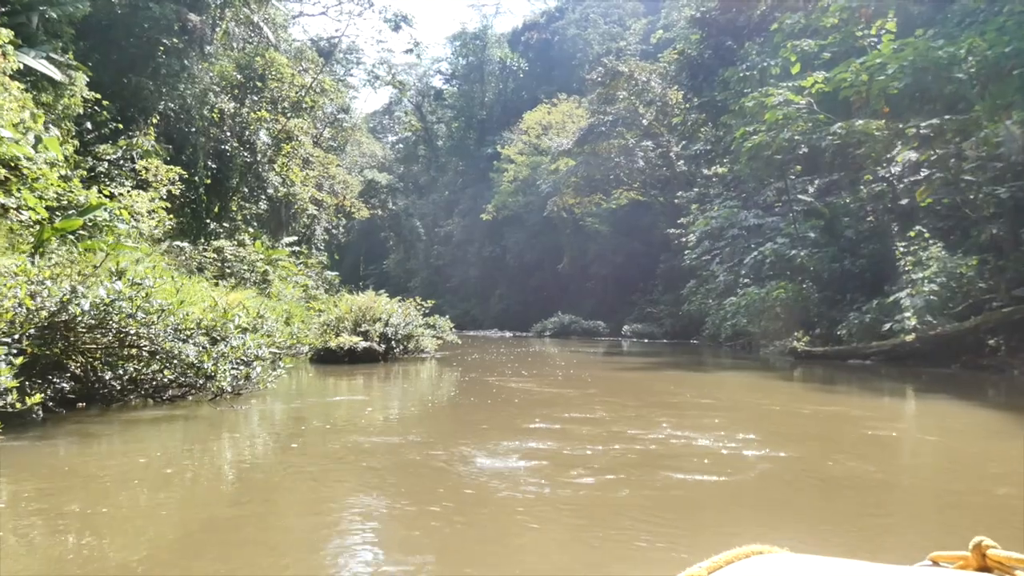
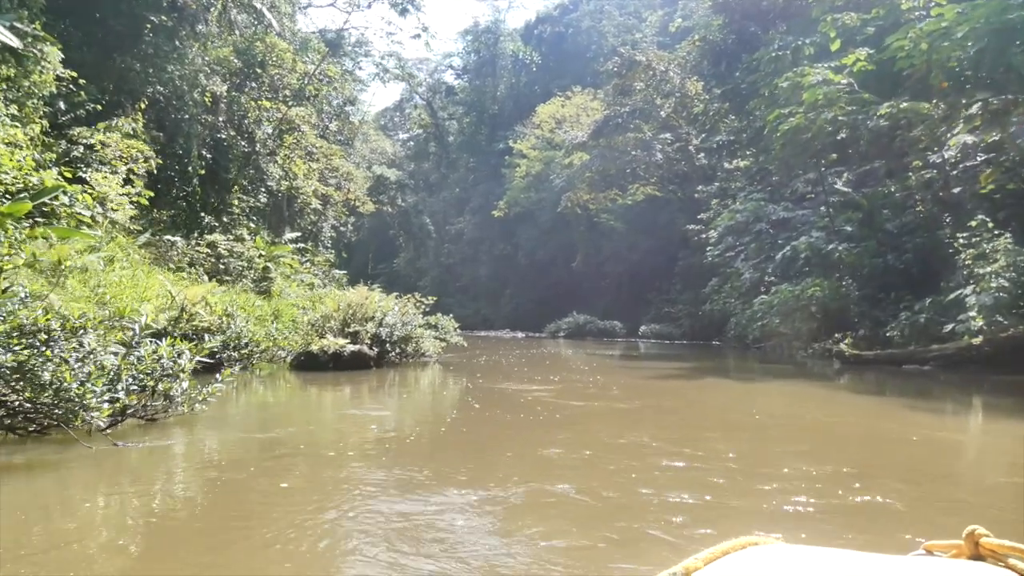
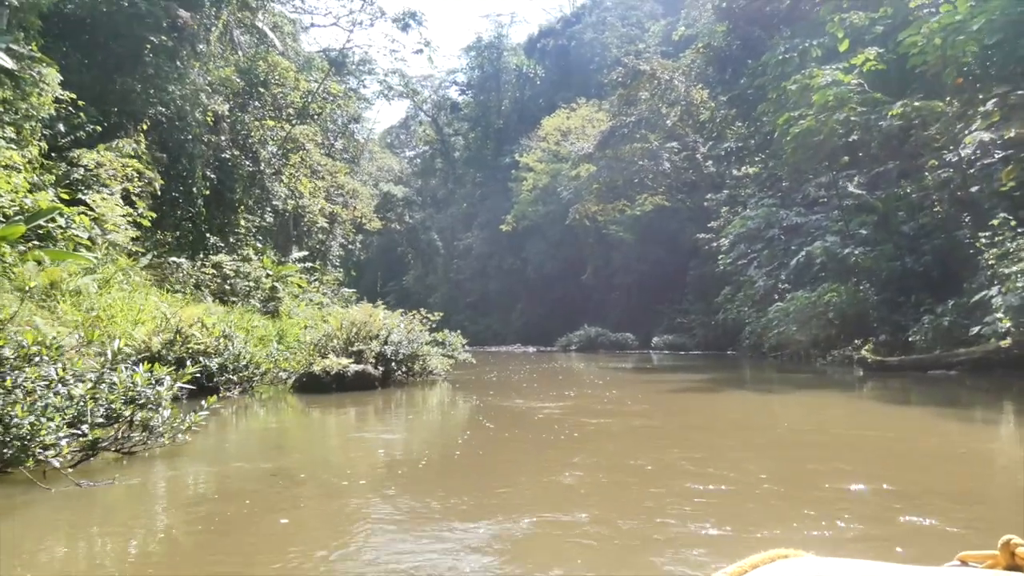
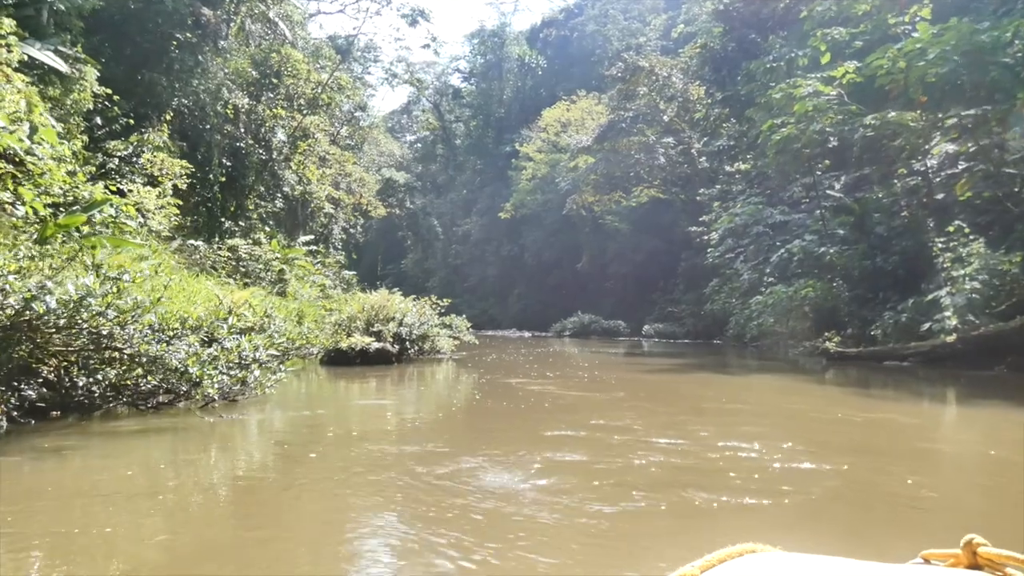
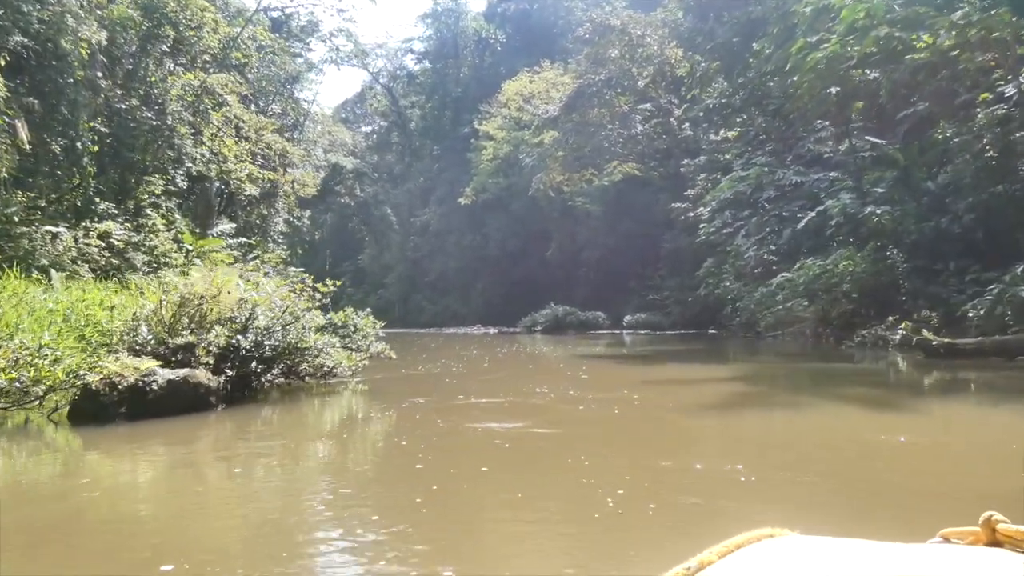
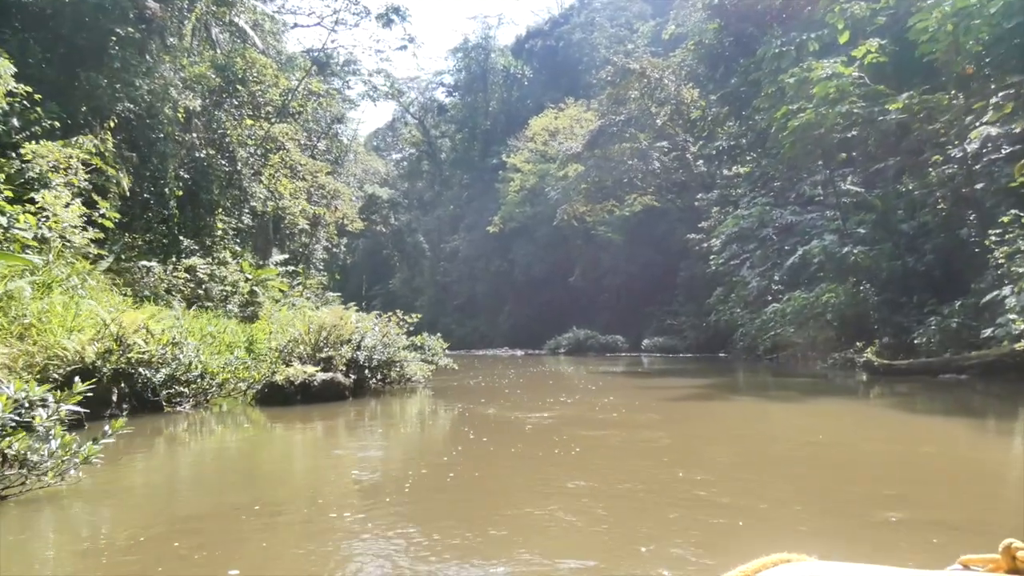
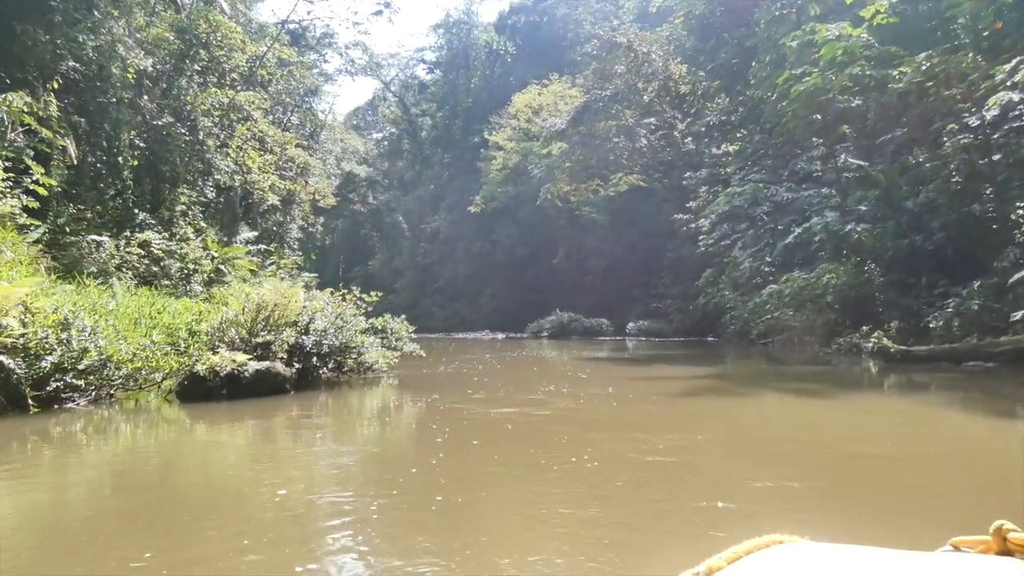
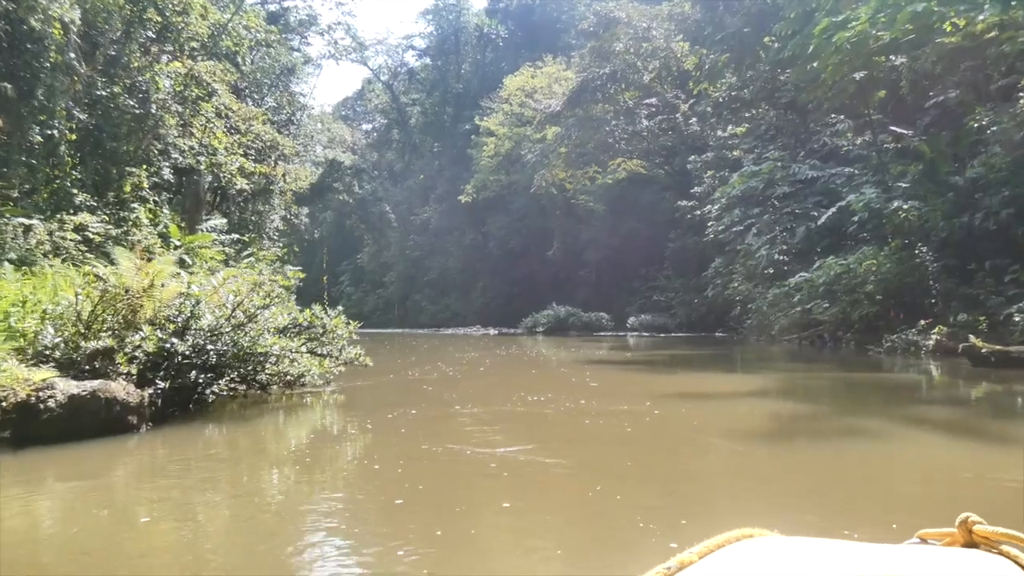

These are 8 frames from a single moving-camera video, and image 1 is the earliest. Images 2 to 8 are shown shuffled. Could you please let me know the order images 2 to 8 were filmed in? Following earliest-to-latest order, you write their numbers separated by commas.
4, 2, 3, 6, 7, 5, 8
